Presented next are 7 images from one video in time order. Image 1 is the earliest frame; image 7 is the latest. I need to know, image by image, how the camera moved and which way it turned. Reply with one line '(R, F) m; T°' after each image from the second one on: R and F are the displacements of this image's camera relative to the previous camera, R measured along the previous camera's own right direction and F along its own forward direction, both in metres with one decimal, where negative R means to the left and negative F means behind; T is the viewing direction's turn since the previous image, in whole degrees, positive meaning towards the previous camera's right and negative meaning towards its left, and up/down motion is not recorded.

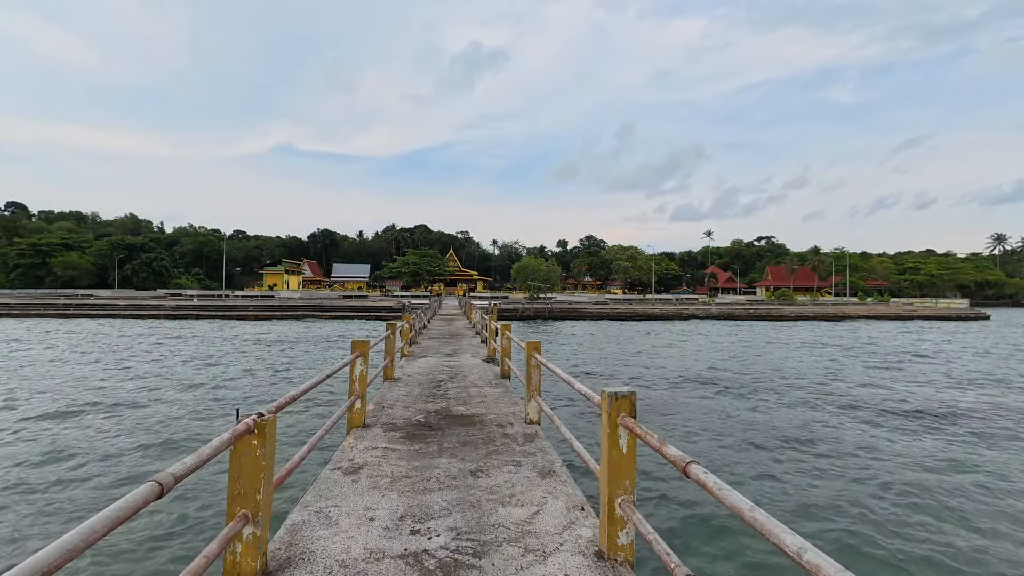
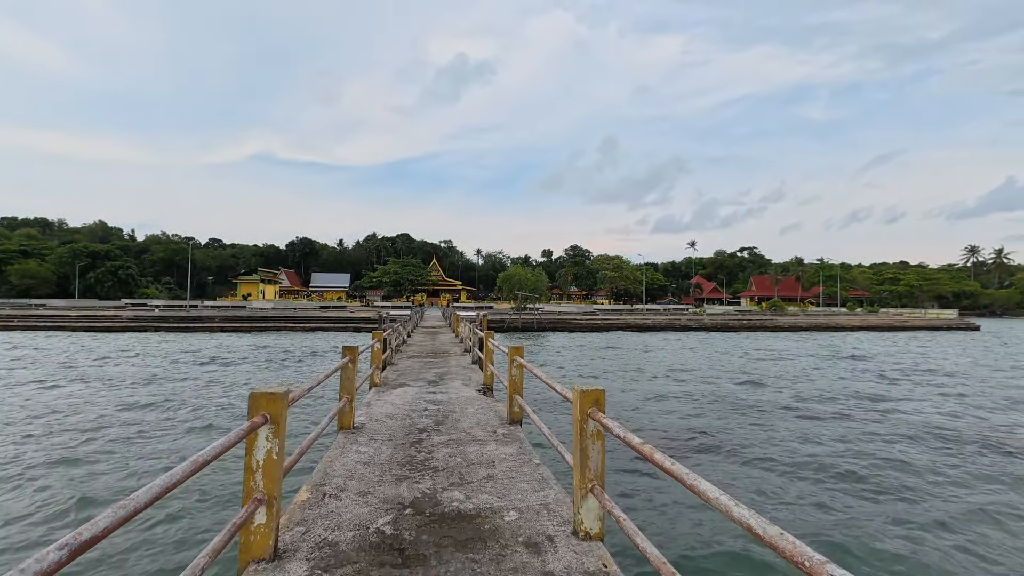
(-0.2, +1.5) m; +2°
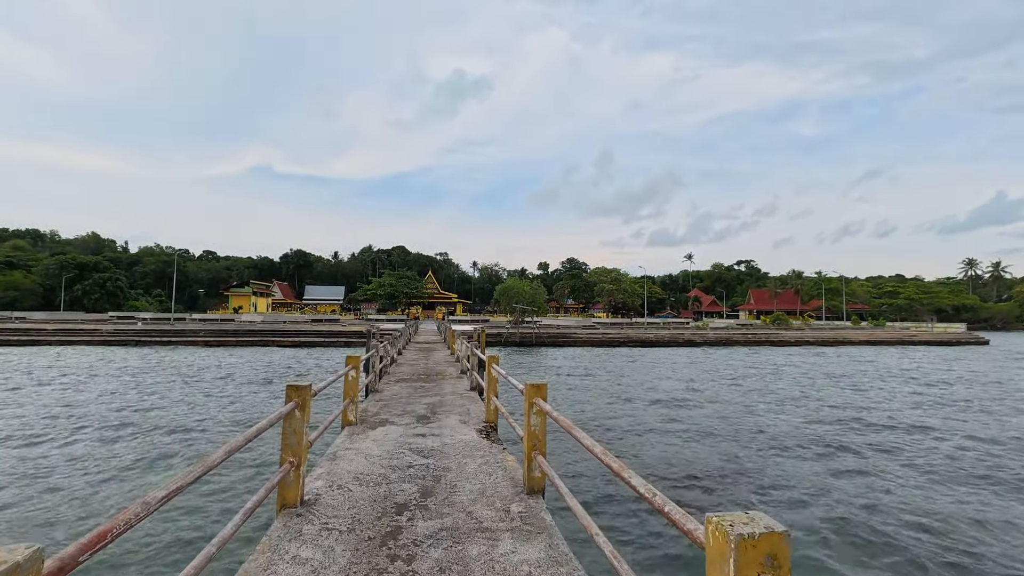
(-0.1, +1.0) m; 0°
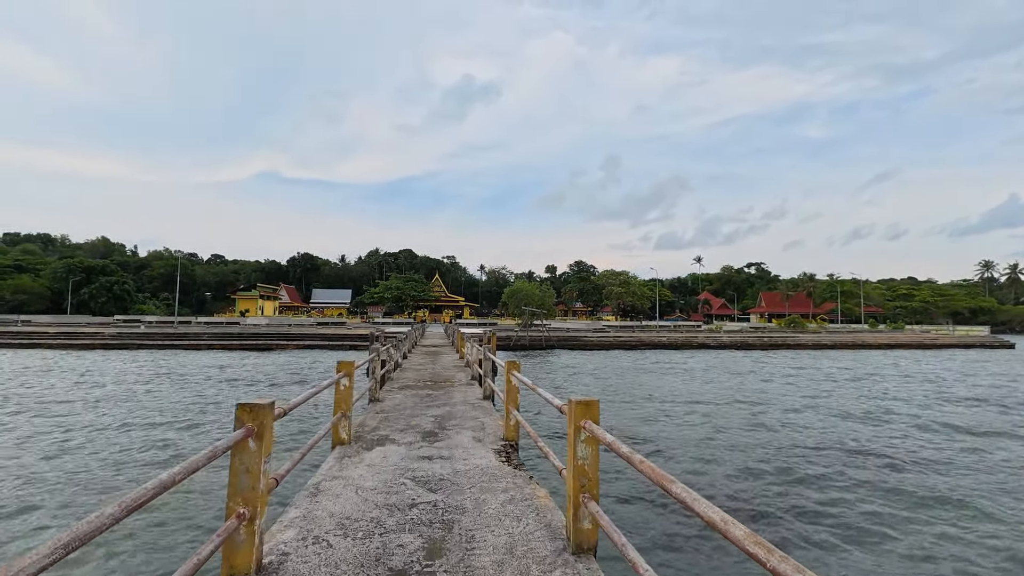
(-0.1, +0.7) m; -1°
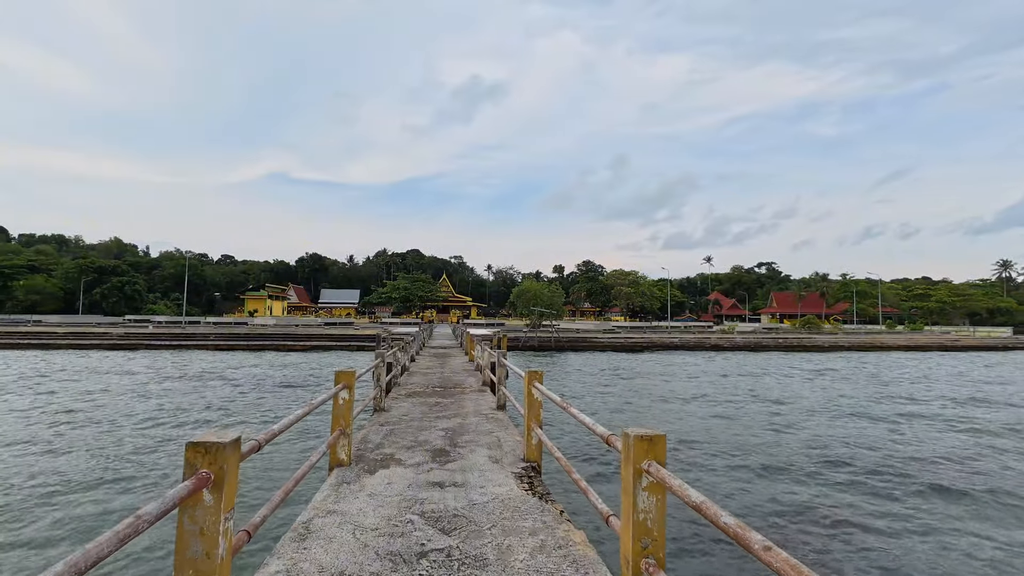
(-0.1, +0.4) m; -1°
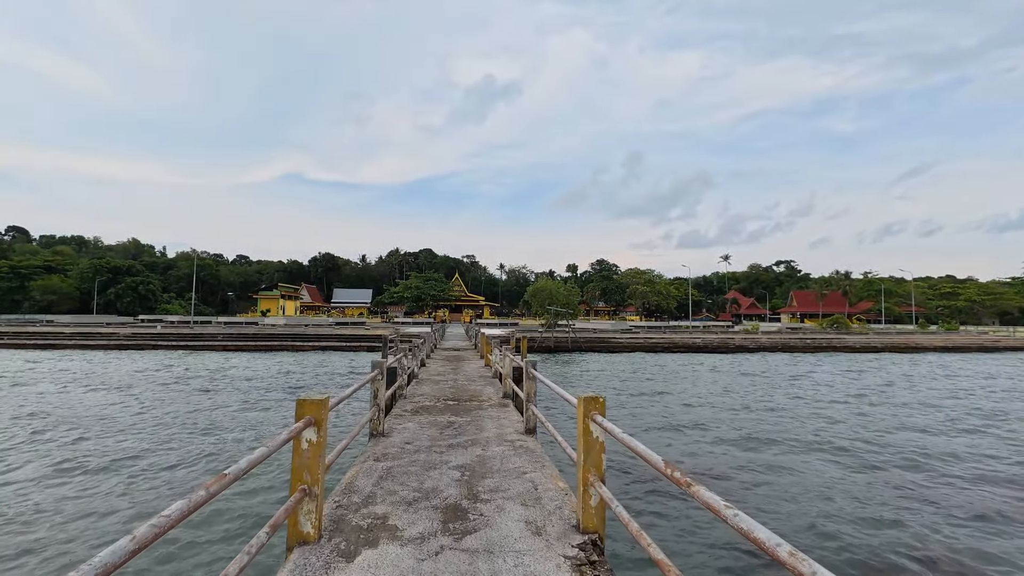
(-0.2, +1.0) m; -1°
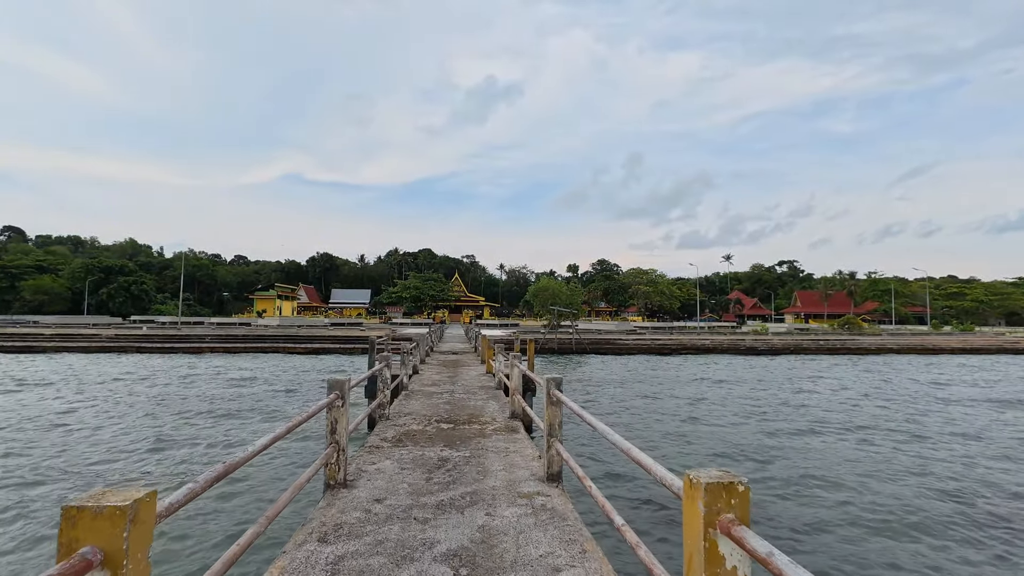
(-0.1, +1.1) m; 0°
